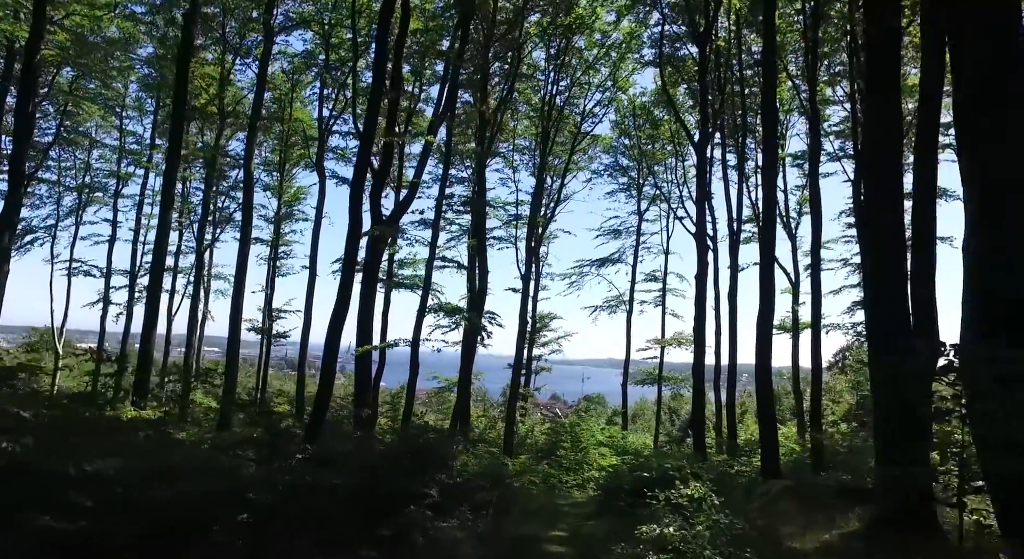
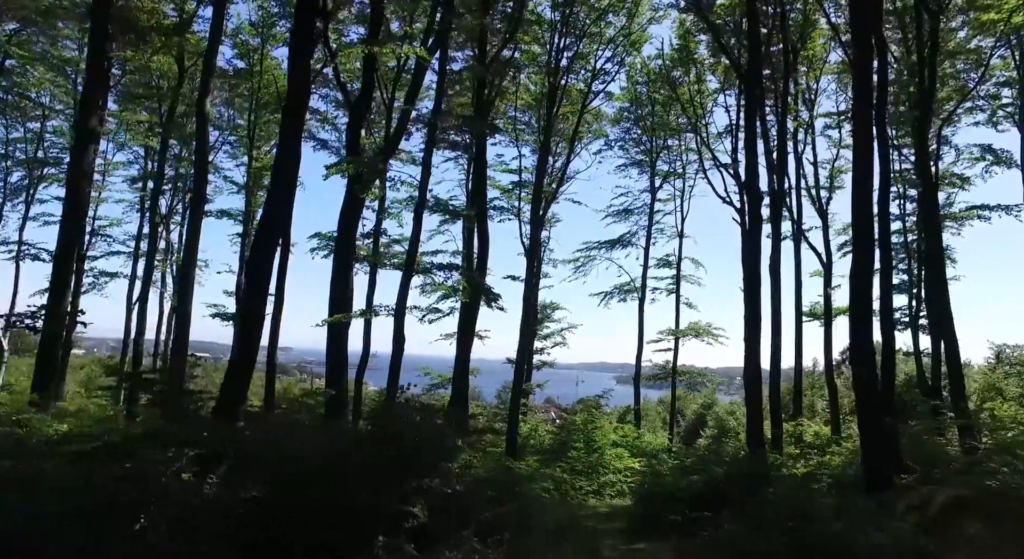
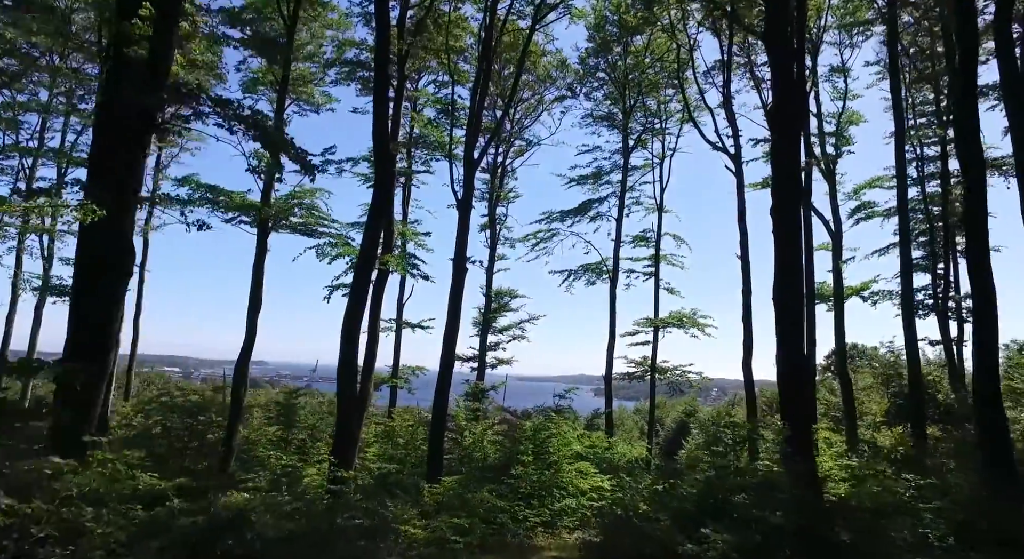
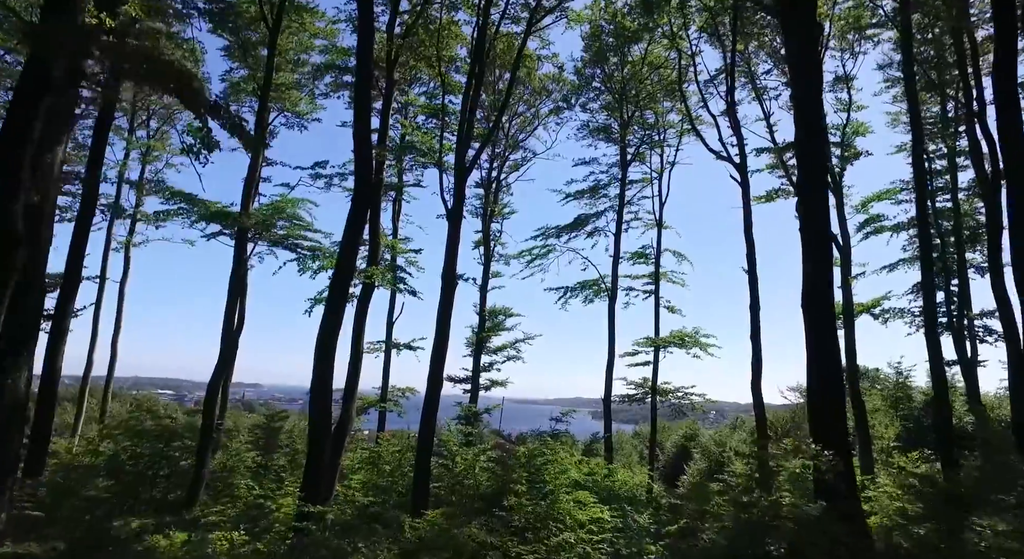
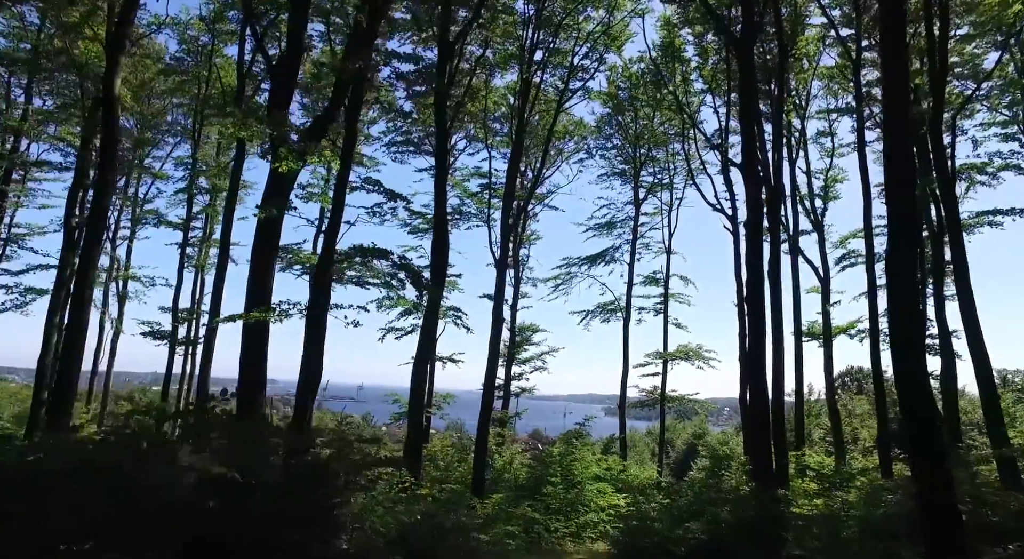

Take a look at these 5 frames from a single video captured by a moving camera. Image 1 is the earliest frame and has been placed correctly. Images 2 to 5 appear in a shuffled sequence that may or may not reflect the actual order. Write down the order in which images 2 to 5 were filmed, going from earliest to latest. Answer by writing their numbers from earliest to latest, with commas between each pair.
2, 5, 3, 4
